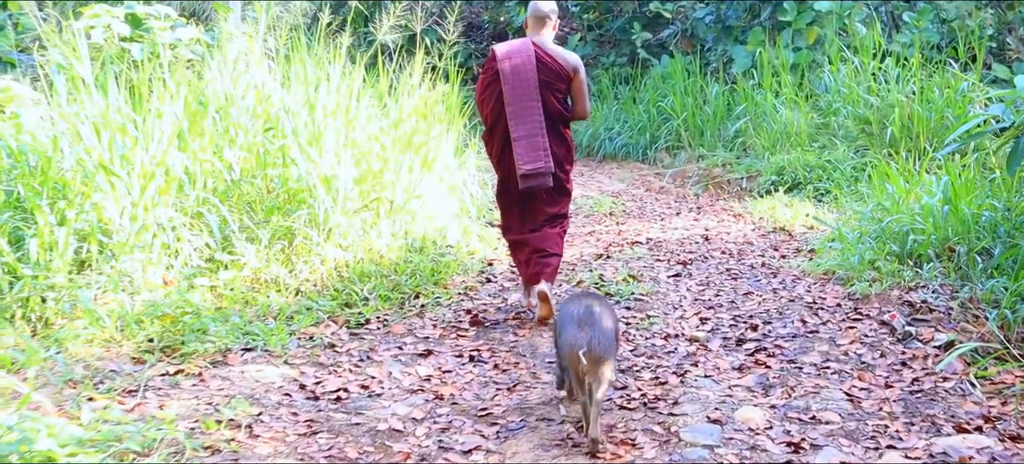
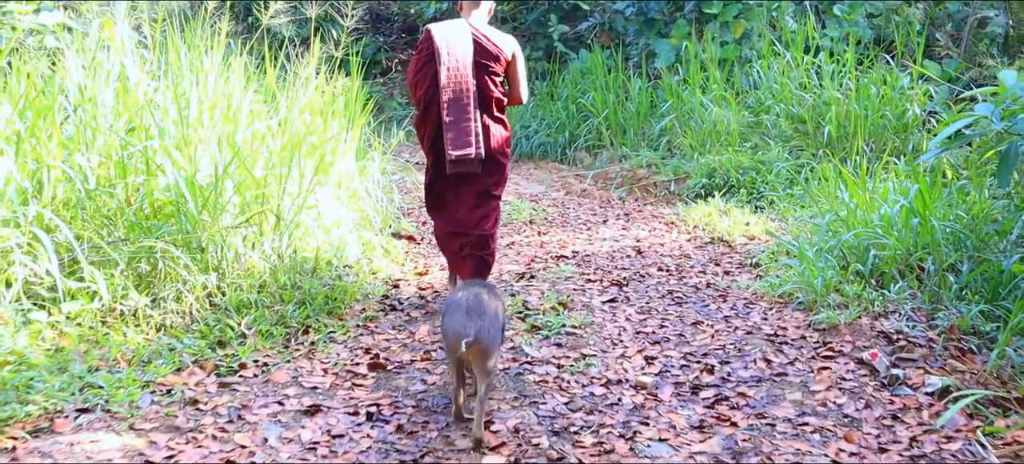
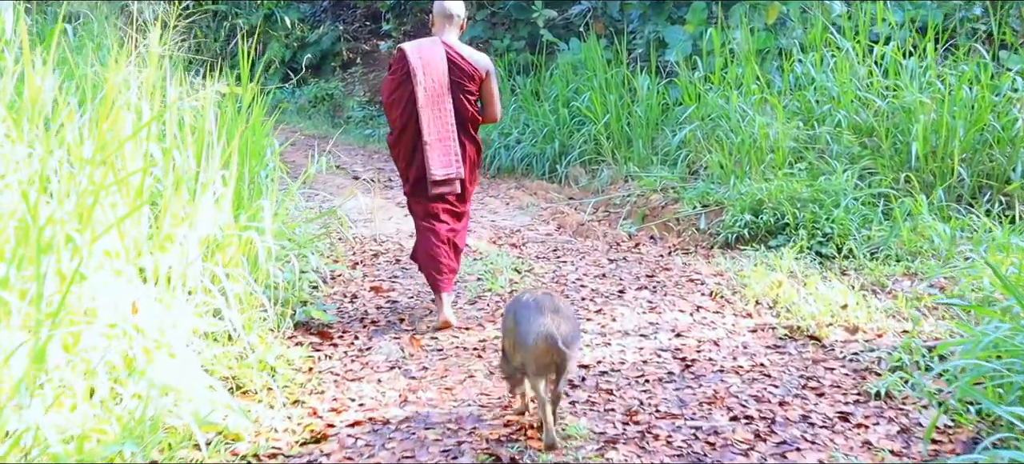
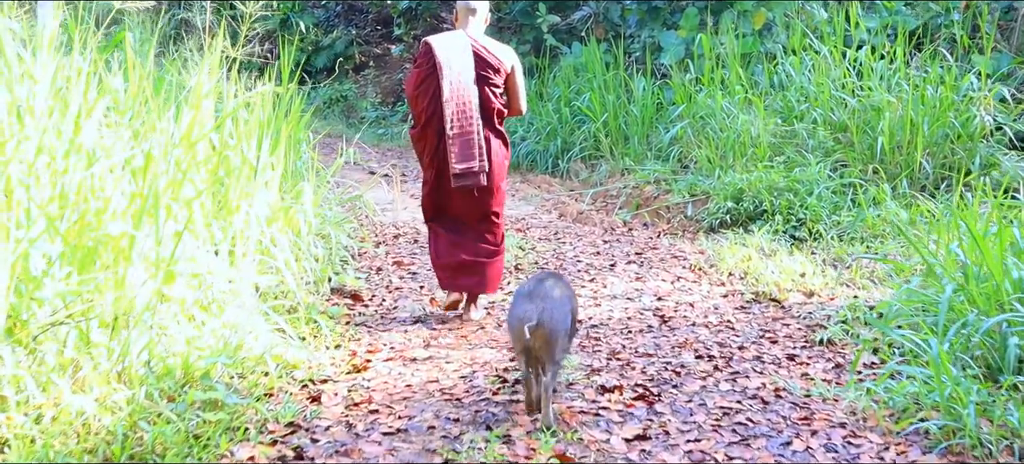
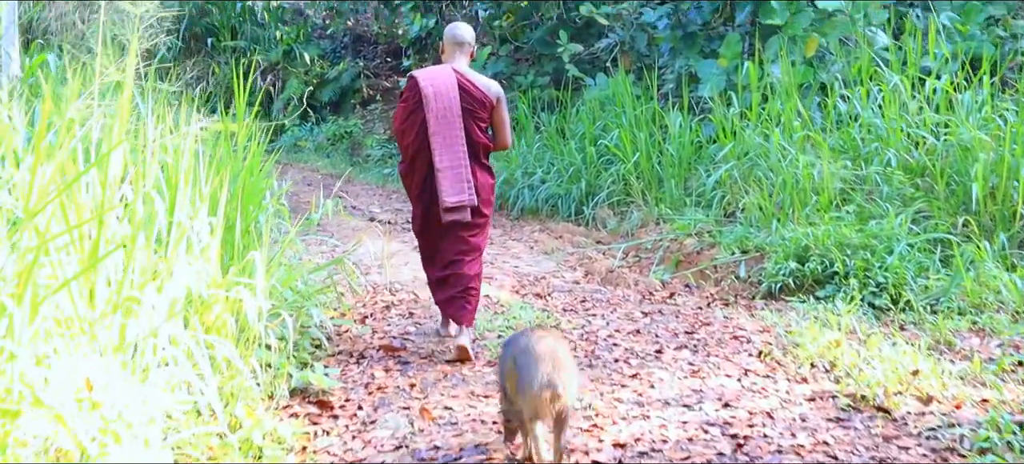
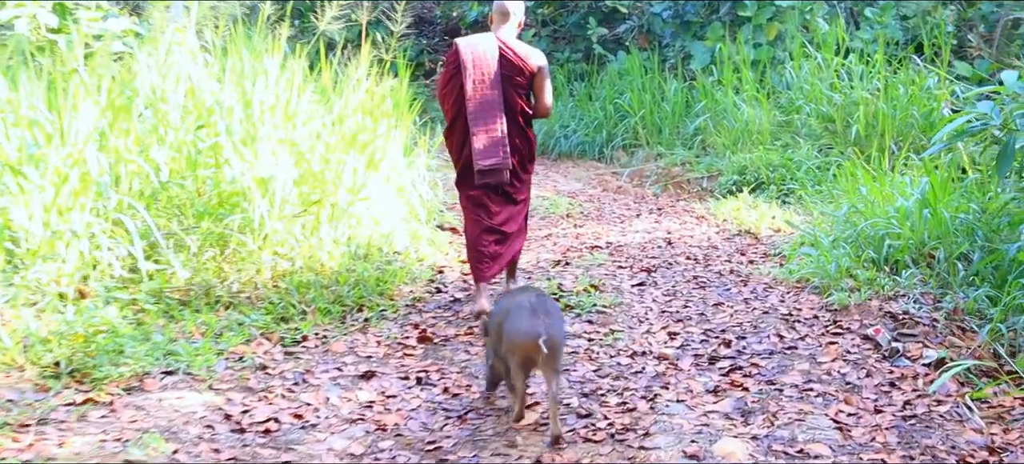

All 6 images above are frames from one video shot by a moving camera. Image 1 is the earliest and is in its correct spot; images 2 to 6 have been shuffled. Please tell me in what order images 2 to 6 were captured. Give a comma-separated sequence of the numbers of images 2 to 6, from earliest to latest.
6, 2, 4, 3, 5
